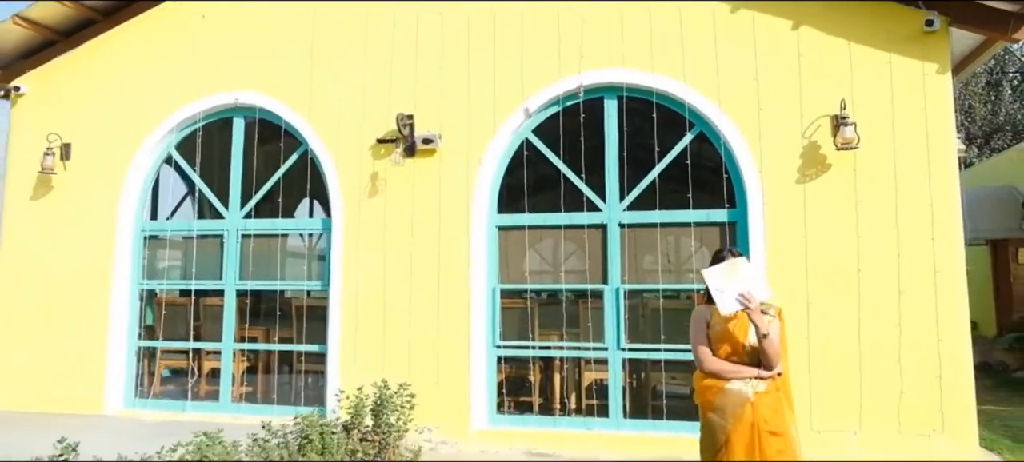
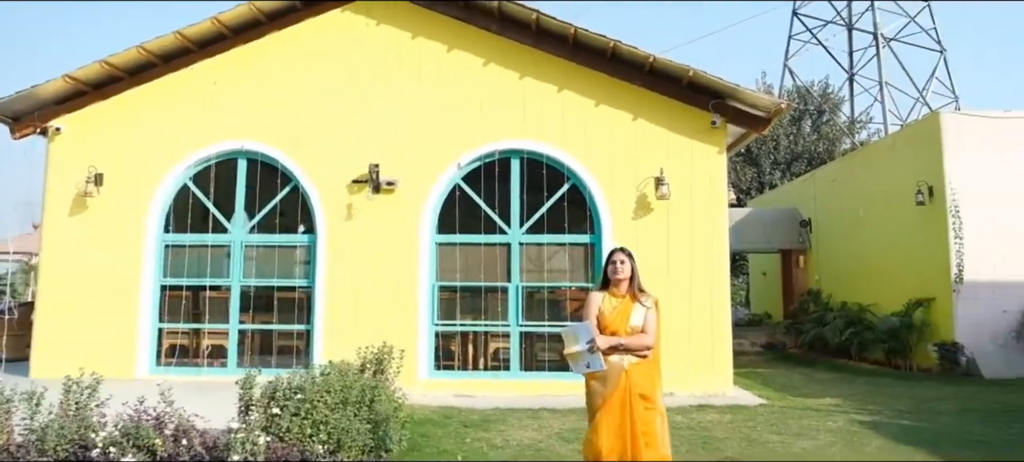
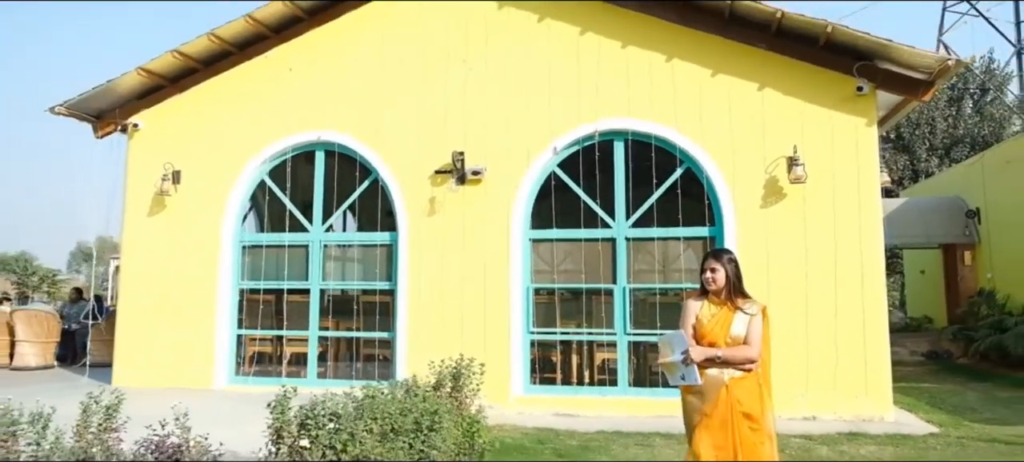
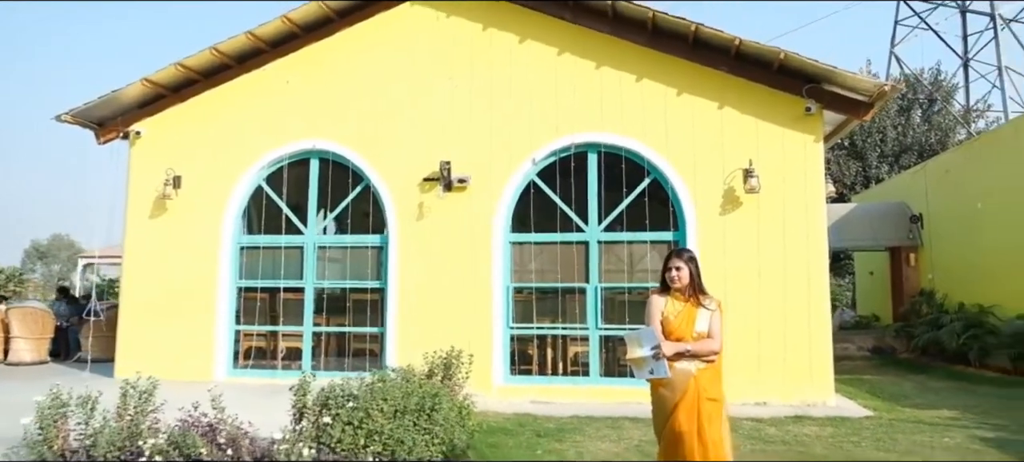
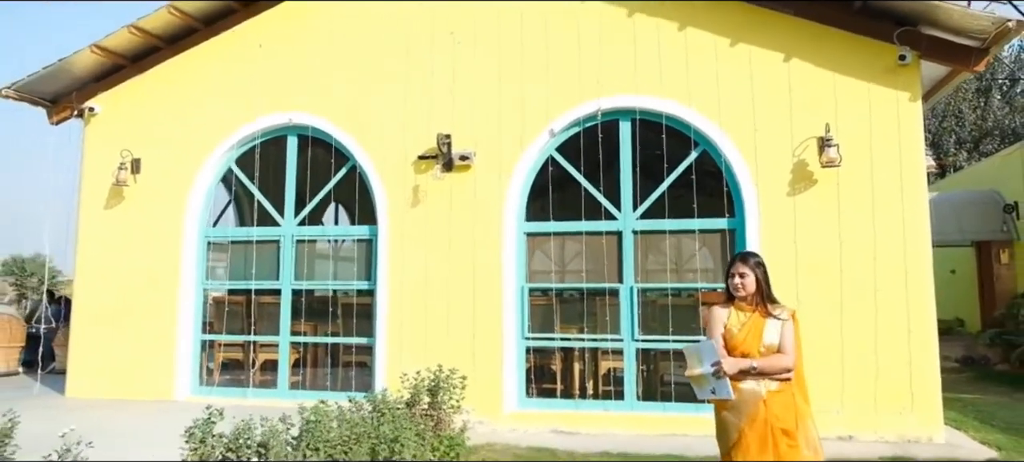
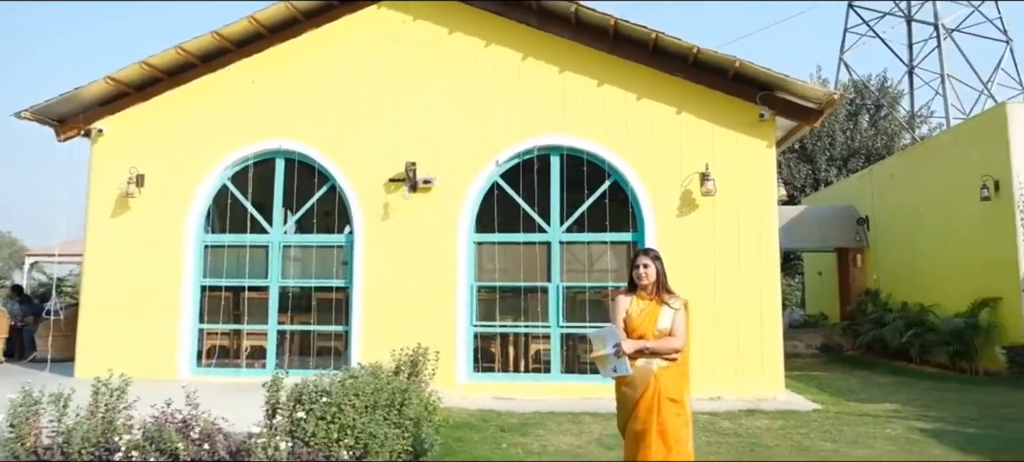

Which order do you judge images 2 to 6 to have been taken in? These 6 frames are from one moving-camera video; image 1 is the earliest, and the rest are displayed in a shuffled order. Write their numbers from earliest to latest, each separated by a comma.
5, 3, 4, 6, 2
